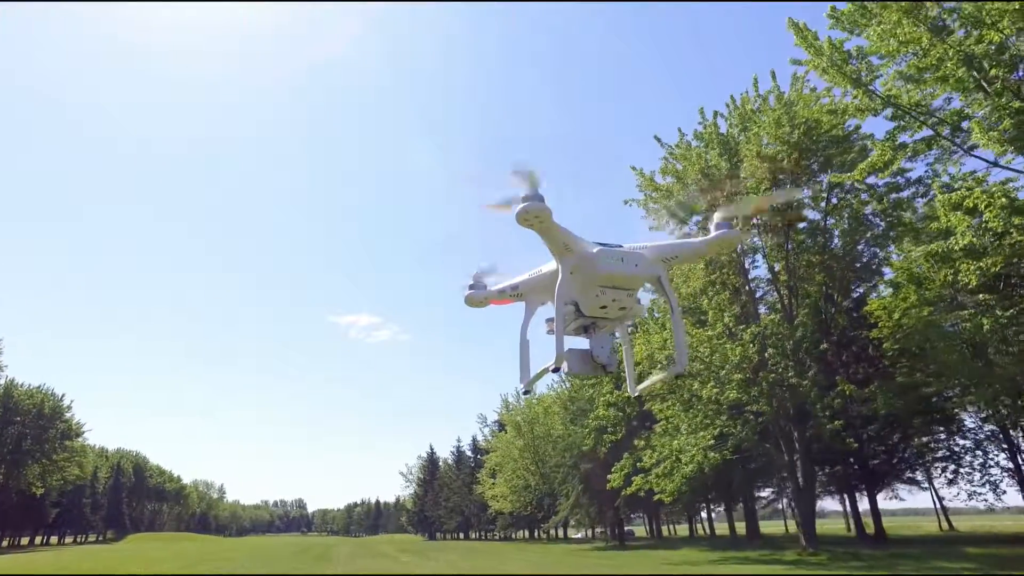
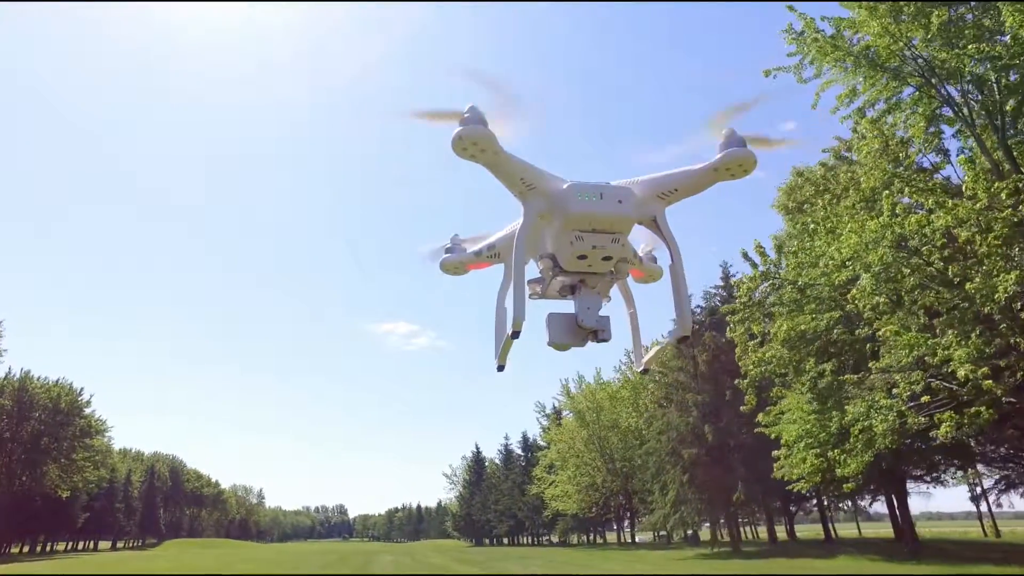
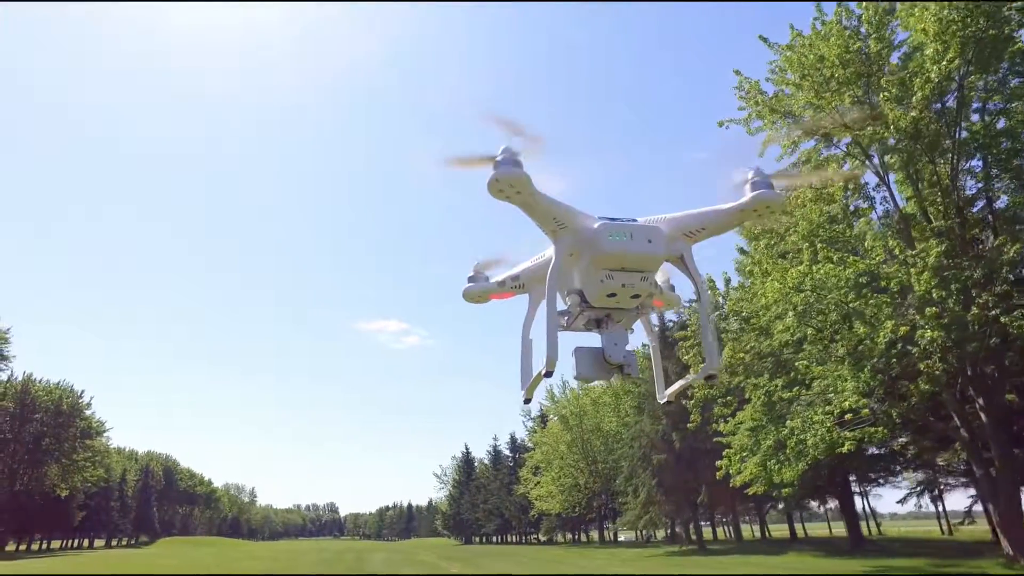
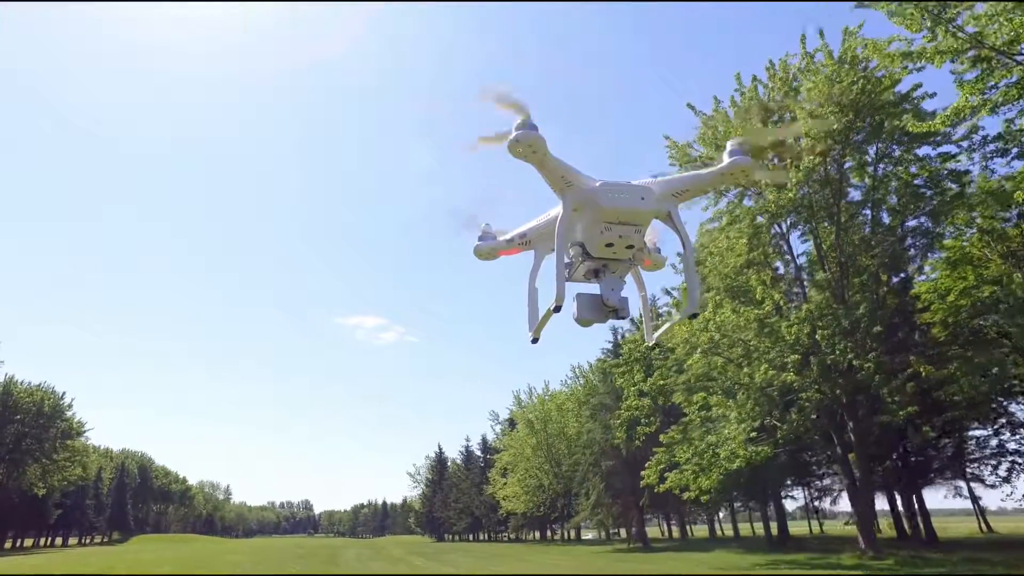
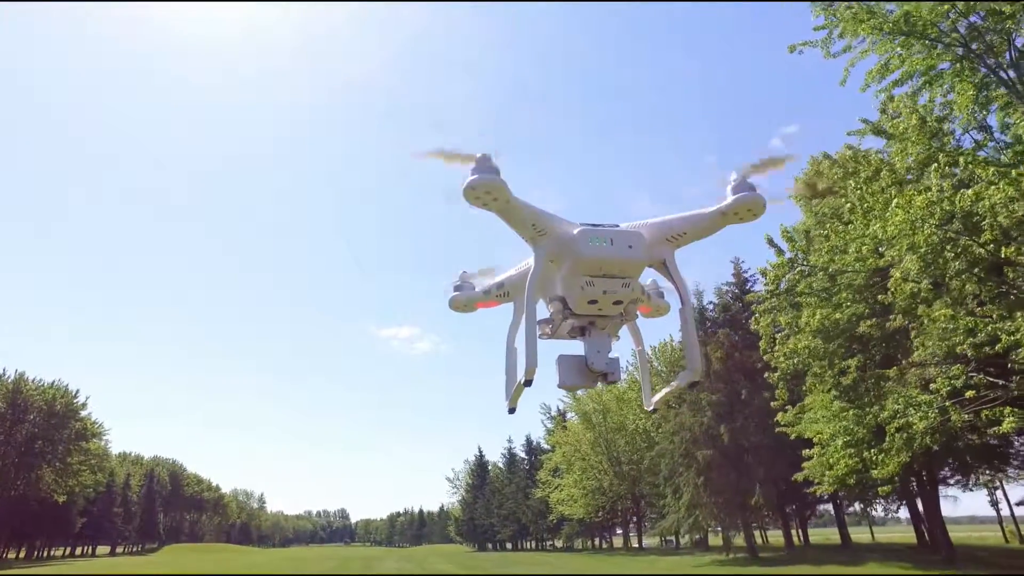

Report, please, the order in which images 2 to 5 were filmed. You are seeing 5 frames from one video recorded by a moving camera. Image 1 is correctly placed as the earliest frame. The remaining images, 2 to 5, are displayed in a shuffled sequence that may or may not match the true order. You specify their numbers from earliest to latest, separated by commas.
4, 3, 2, 5
